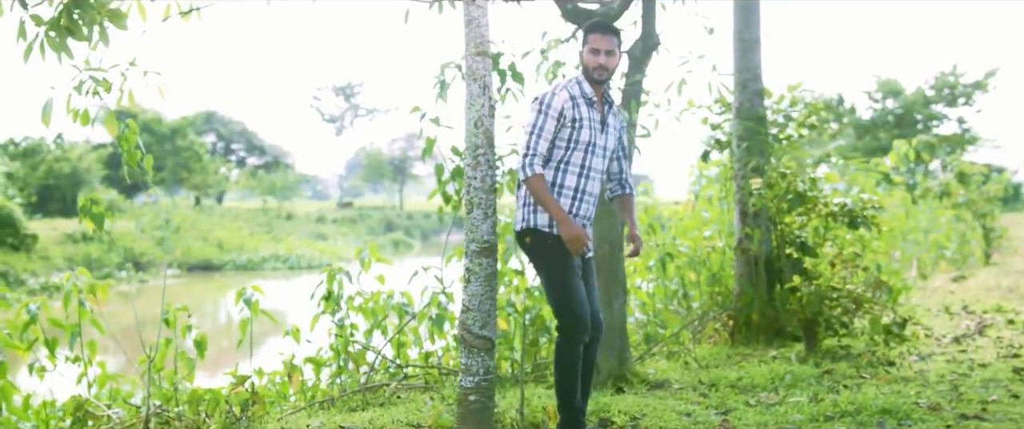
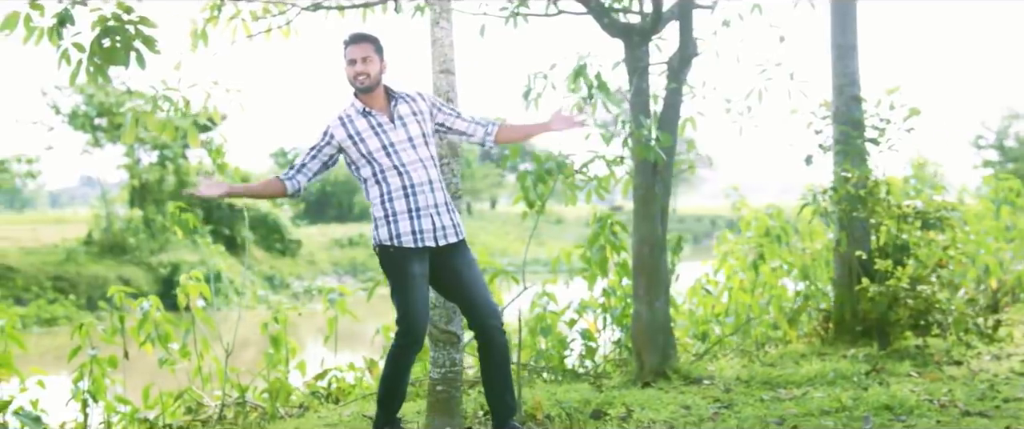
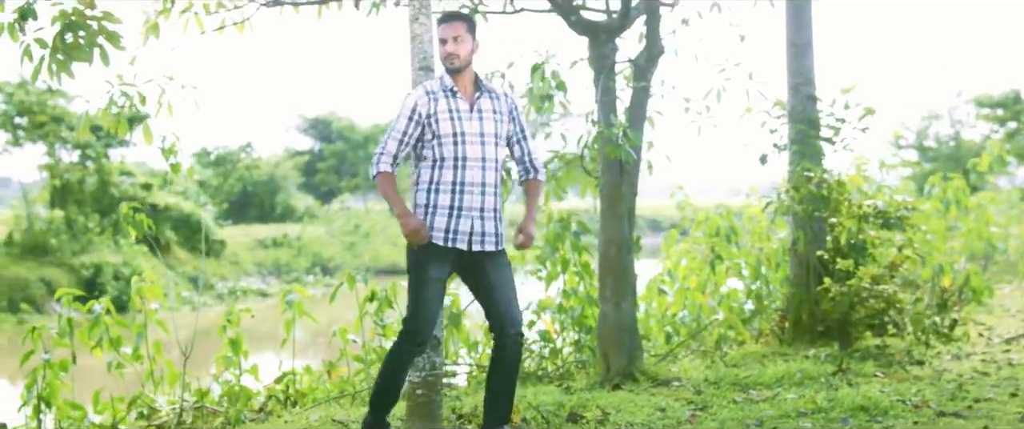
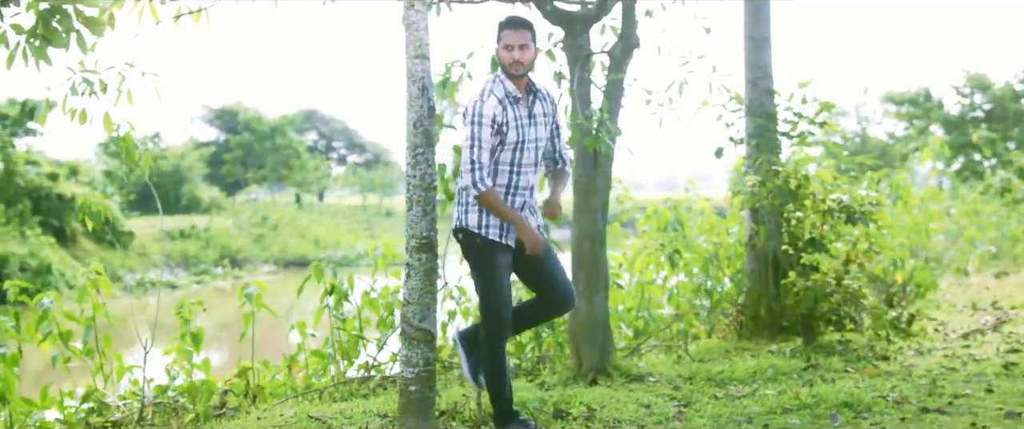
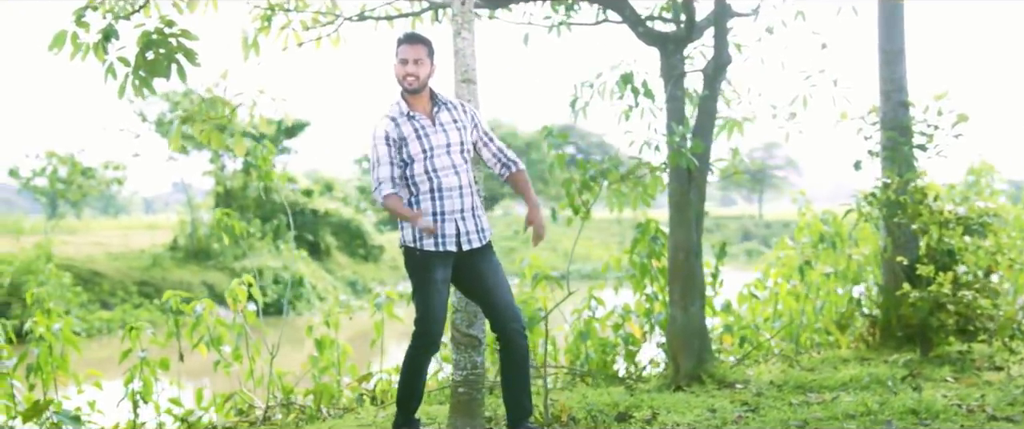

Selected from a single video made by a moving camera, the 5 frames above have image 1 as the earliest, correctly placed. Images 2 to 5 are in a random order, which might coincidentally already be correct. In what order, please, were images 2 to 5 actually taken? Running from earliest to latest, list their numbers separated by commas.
4, 3, 2, 5
